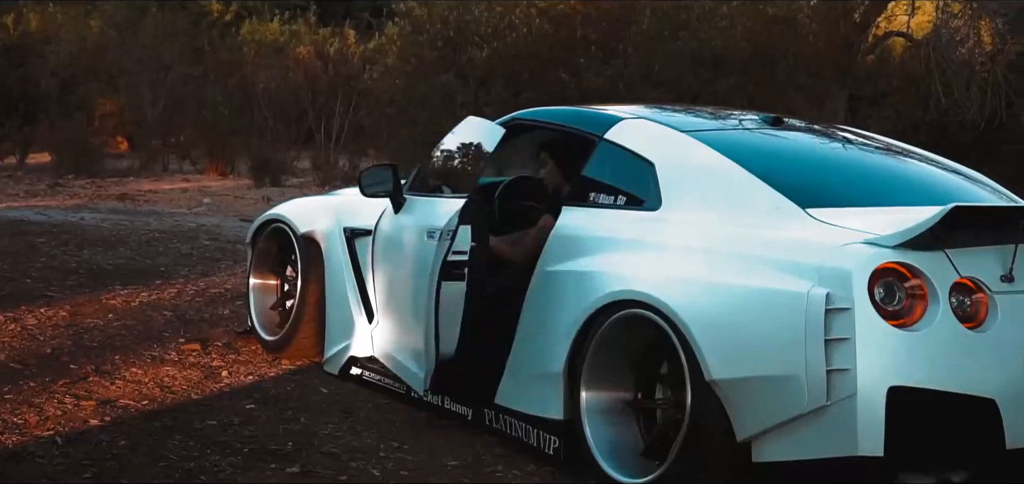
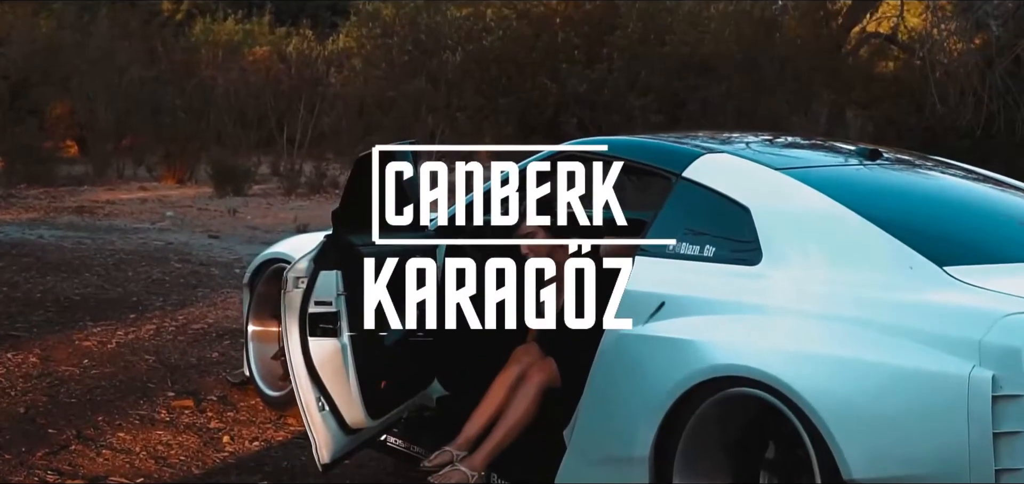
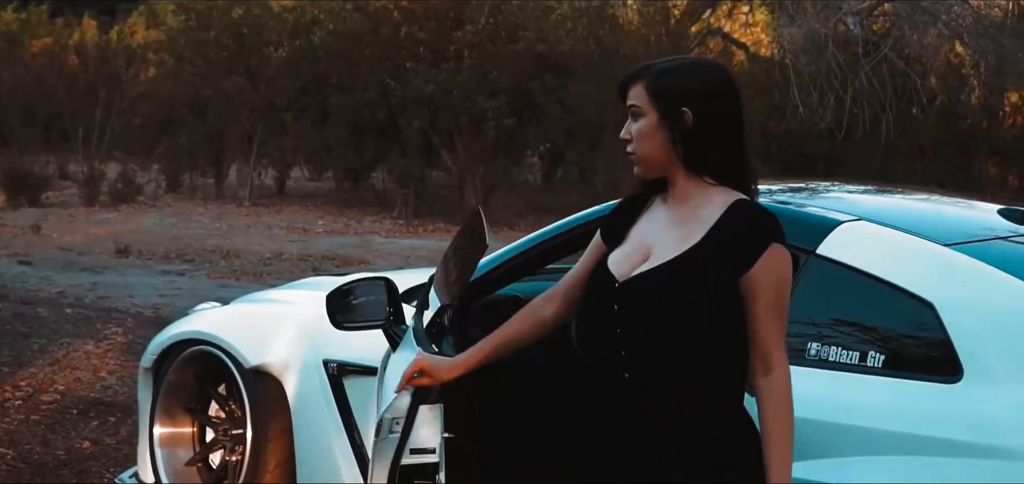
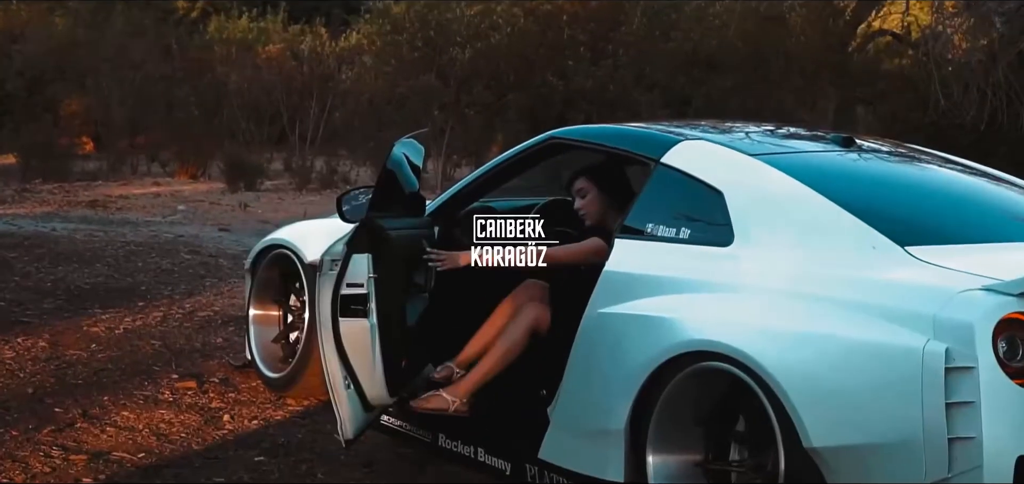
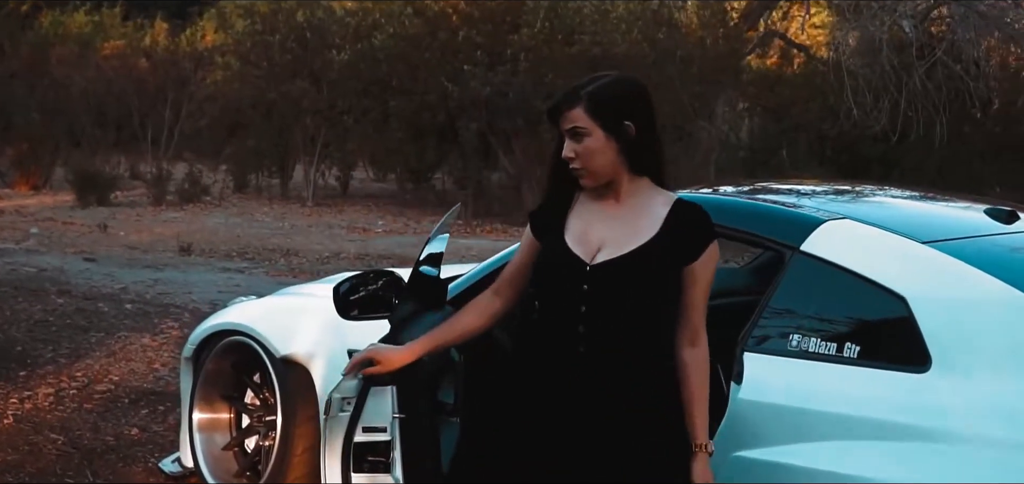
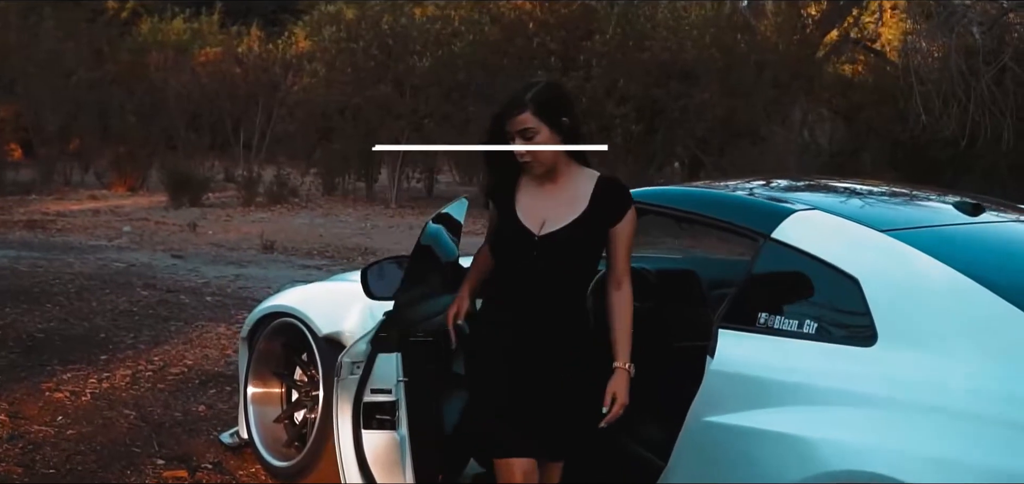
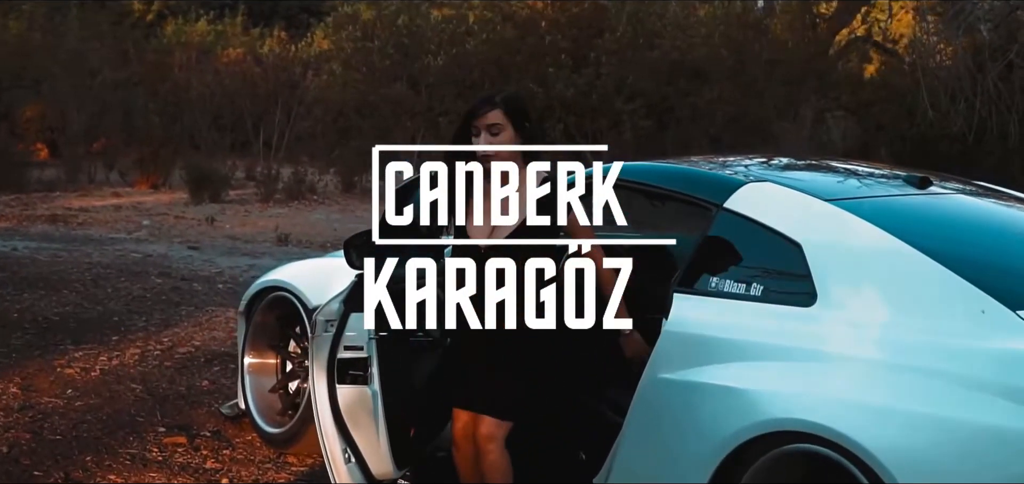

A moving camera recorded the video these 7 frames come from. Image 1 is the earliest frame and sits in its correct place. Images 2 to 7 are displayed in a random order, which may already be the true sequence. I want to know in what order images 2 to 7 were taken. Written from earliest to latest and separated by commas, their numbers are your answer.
4, 2, 7, 6, 5, 3
